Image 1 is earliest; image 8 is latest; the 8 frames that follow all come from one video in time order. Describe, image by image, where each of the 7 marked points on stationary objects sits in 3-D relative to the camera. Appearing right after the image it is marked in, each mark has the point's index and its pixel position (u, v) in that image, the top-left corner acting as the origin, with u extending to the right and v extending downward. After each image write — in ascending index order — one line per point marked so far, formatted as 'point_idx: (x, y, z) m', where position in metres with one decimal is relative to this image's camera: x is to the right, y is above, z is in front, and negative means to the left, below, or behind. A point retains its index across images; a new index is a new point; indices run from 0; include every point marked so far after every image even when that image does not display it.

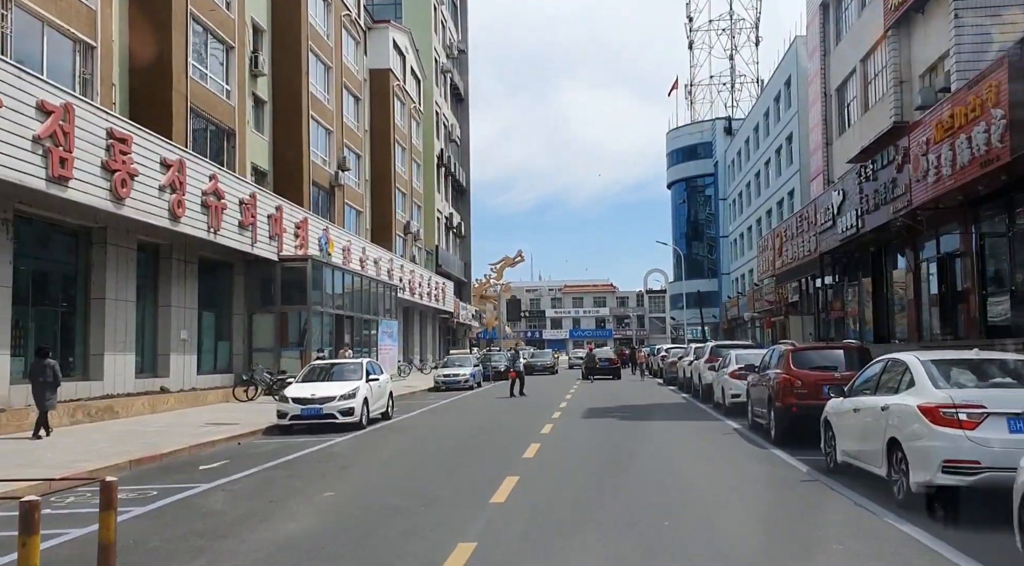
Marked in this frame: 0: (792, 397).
0: (+4.1, -1.7, +12.8) m
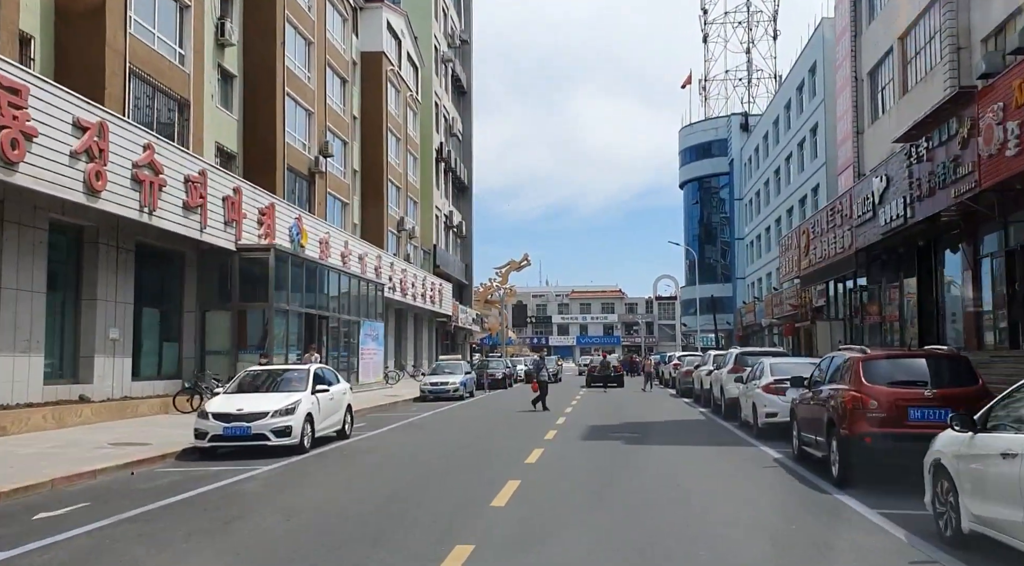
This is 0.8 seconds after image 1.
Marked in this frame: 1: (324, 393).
0: (+3.8, -1.5, +9.4) m
1: (-3.1, -1.8, +14.4) m
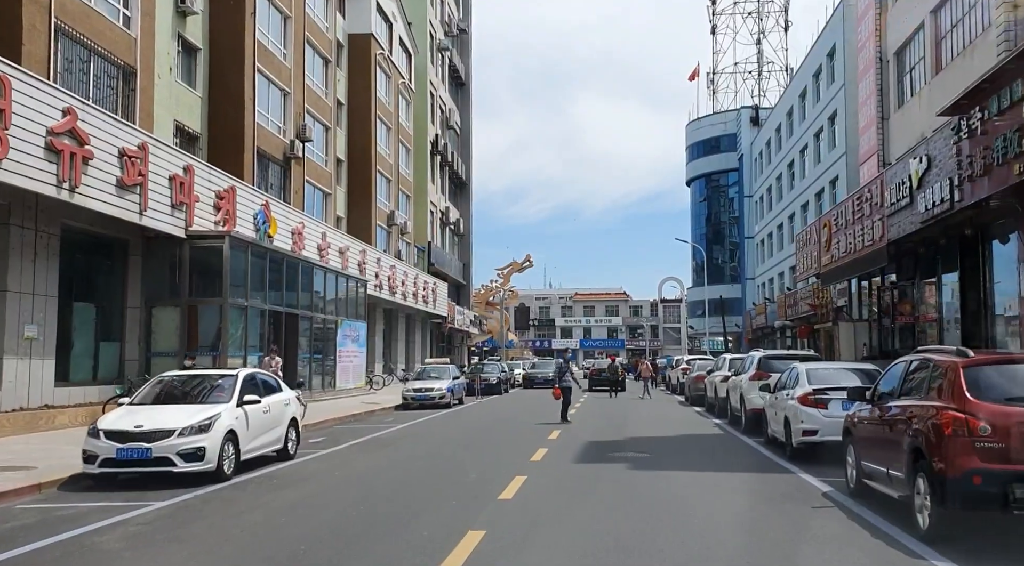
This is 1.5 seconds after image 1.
0: (+3.5, -1.3, +6.6) m
1: (-3.5, -1.6, +11.7) m
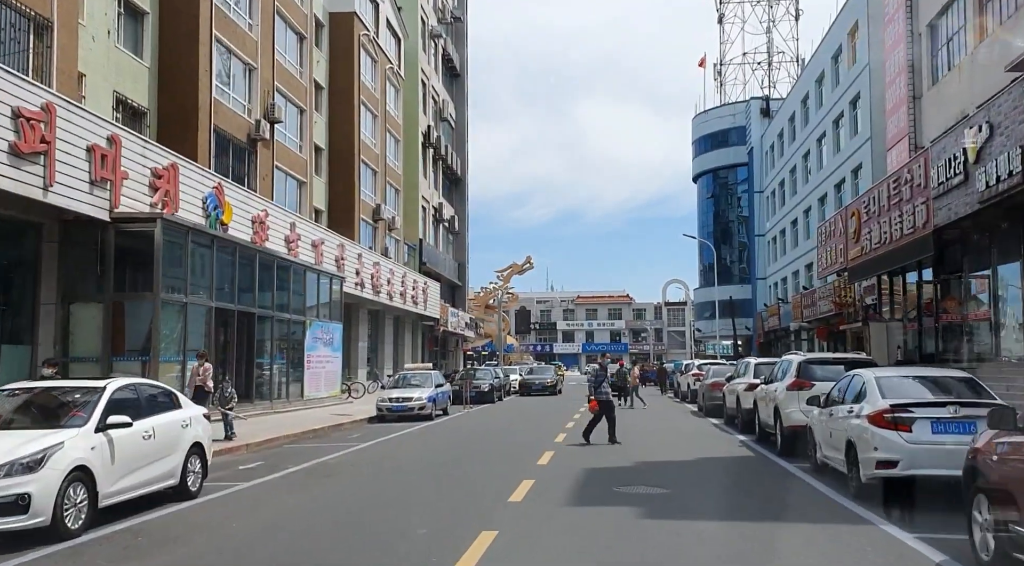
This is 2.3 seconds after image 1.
0: (+3.1, -1.1, +3.4) m
1: (-3.8, -1.4, +8.5) m
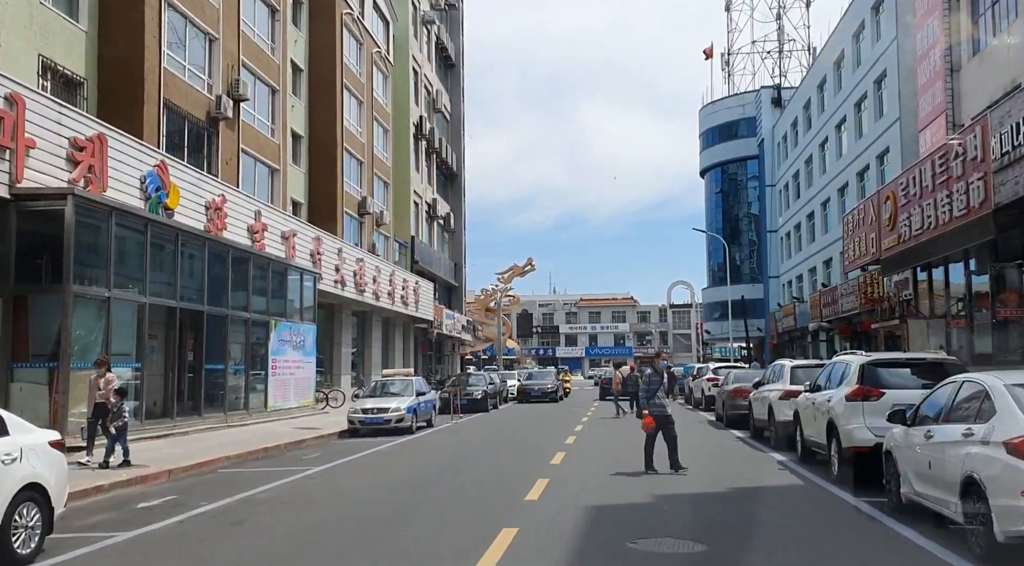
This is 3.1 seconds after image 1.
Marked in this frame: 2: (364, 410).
0: (+2.9, -0.8, +0.4) m
1: (-4.0, -1.2, +5.6) m
2: (-3.3, -2.9, +19.7) m
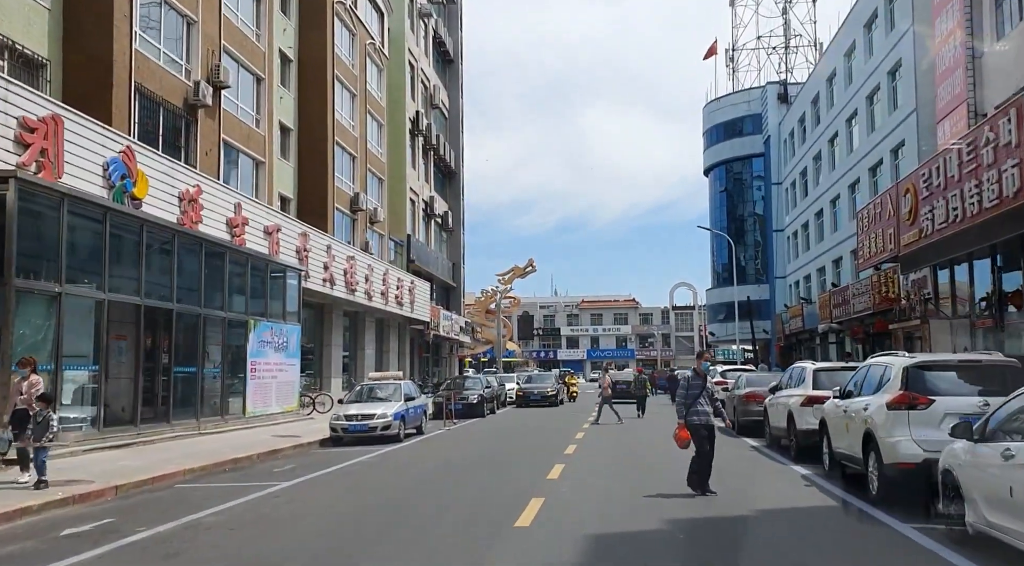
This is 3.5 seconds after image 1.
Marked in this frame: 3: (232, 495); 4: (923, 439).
0: (+2.7, -0.6, -1.0) m
1: (-4.1, -1.1, +4.1) m
2: (-3.4, -2.8, +18.3) m
3: (-3.7, -2.8, +11.4) m
4: (+4.2, -1.6, +8.8) m
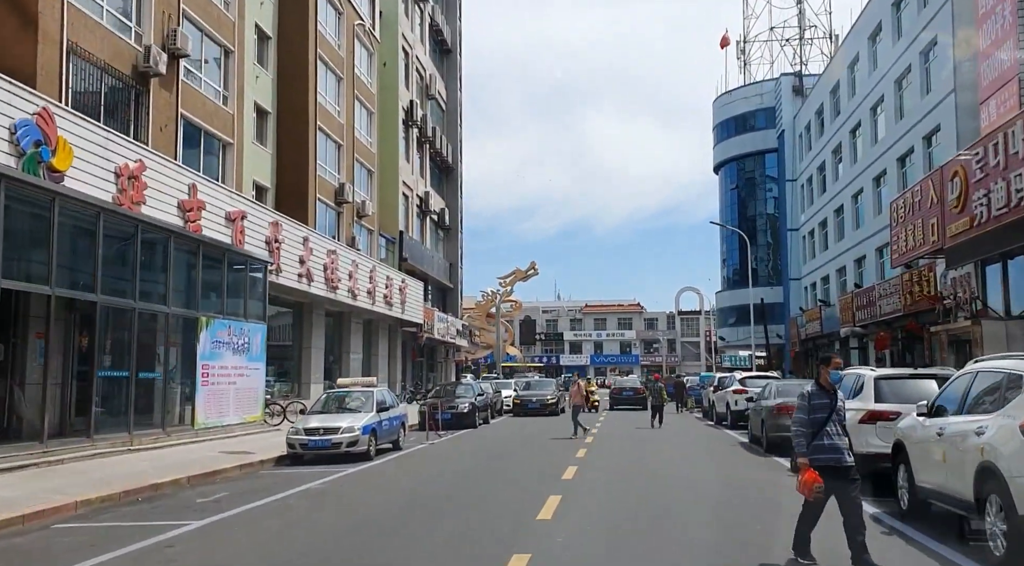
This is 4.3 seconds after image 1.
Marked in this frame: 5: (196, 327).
0: (+2.5, -0.3, -3.8) m
1: (-4.4, -0.8, +1.4) m
2: (-3.6, -2.6, +15.5) m
3: (-3.9, -2.6, +8.7) m
4: (+3.9, -1.4, +6.0) m
5: (-6.6, -0.9, +18.5) m
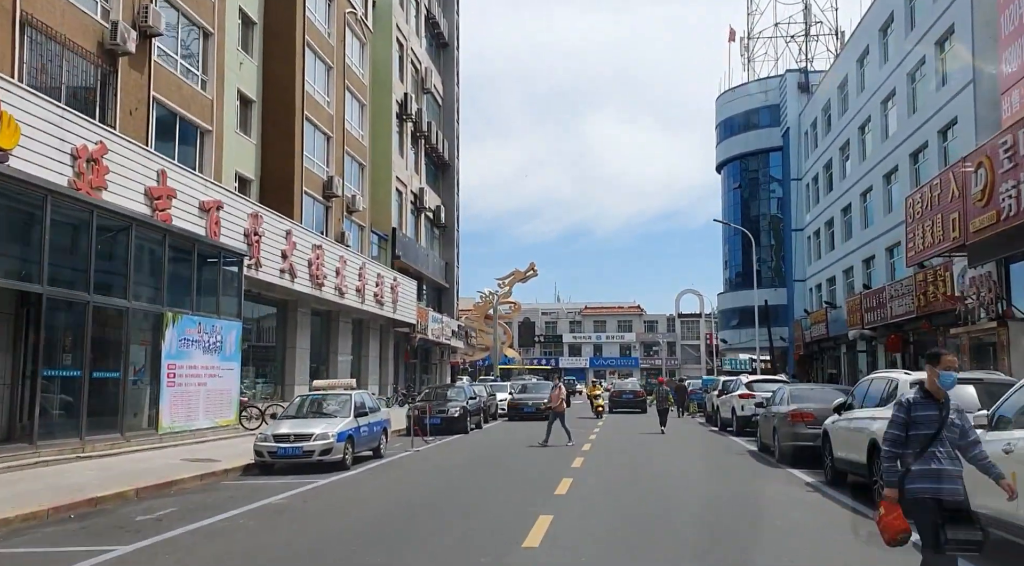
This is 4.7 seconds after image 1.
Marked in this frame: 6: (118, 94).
0: (+2.3, -0.2, -5.1) m
1: (-4.5, -0.6, +0.1) m
2: (-3.8, -2.5, +14.2) m
3: (-4.1, -2.4, +7.3) m
4: (+3.8, -1.3, +4.7) m
5: (-6.8, -0.8, +17.1) m
6: (-8.5, +4.1, +18.9) m
